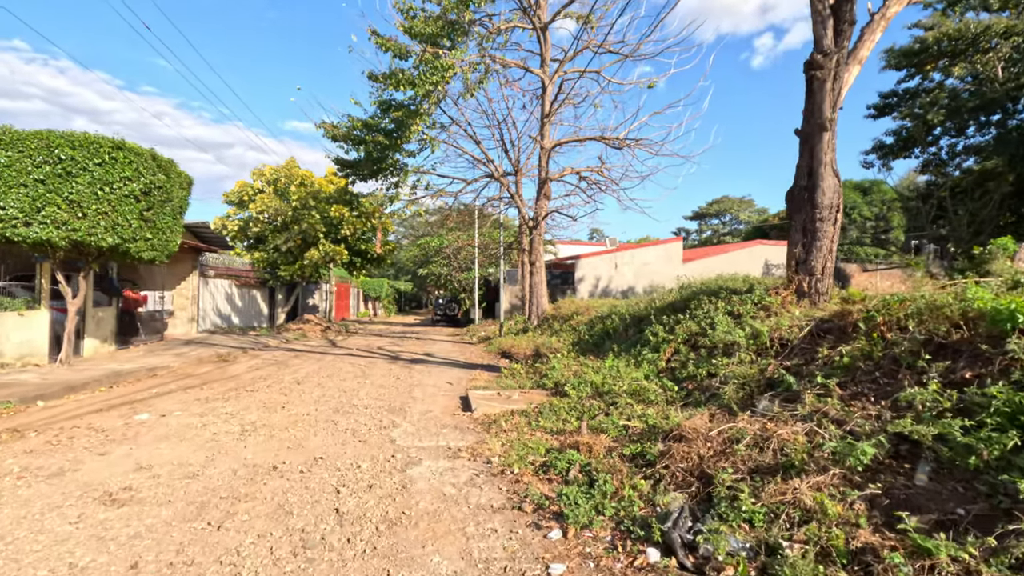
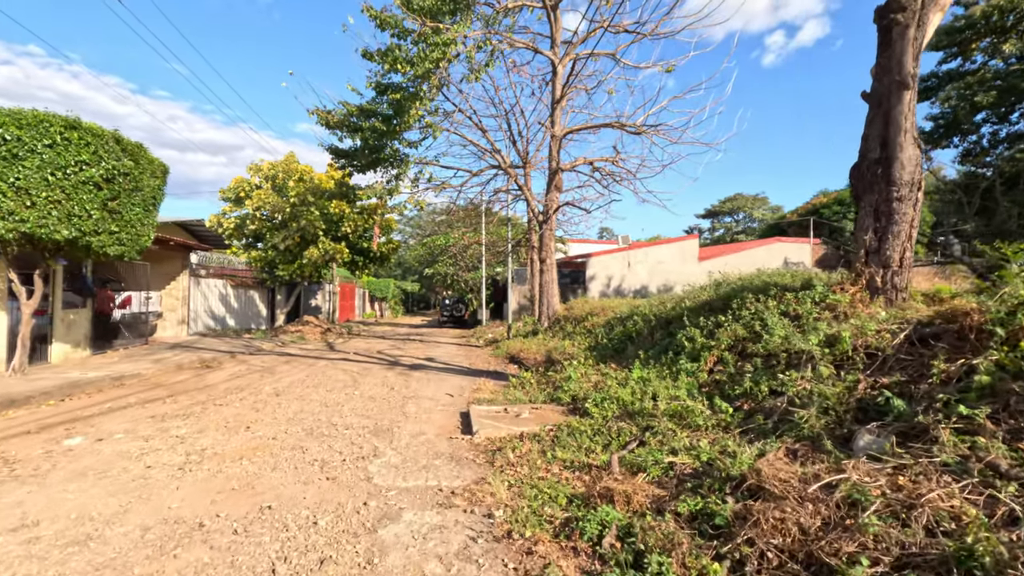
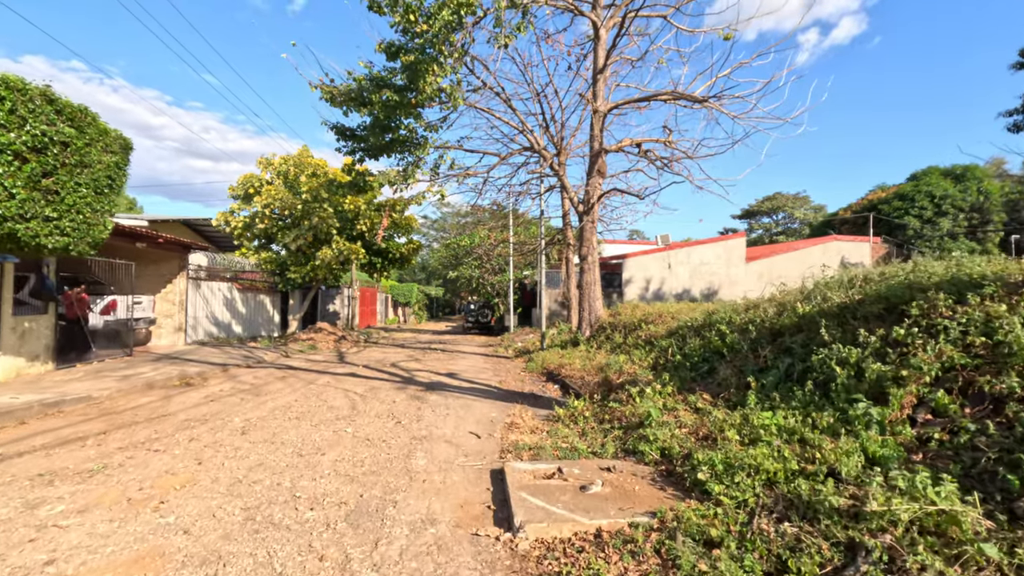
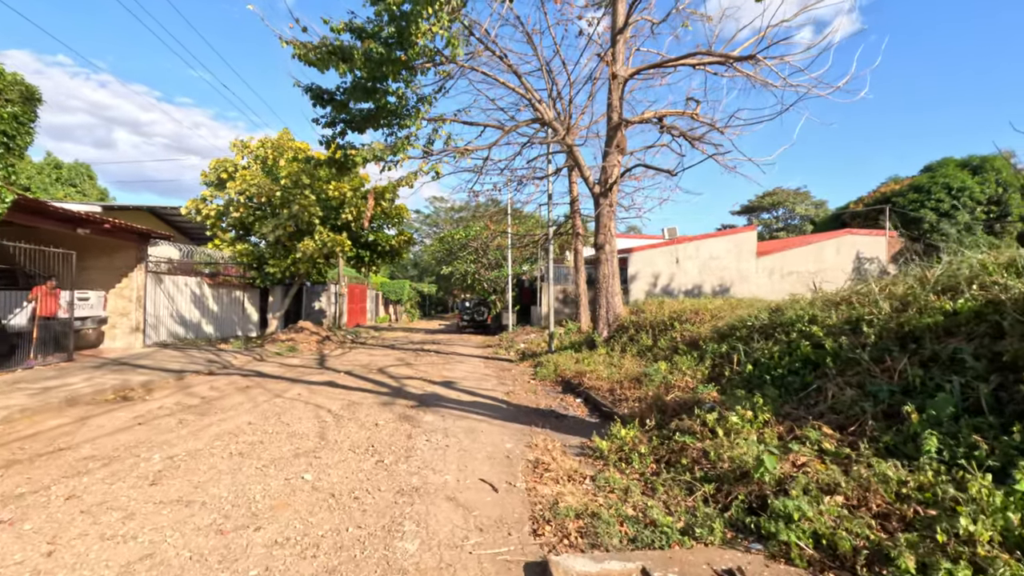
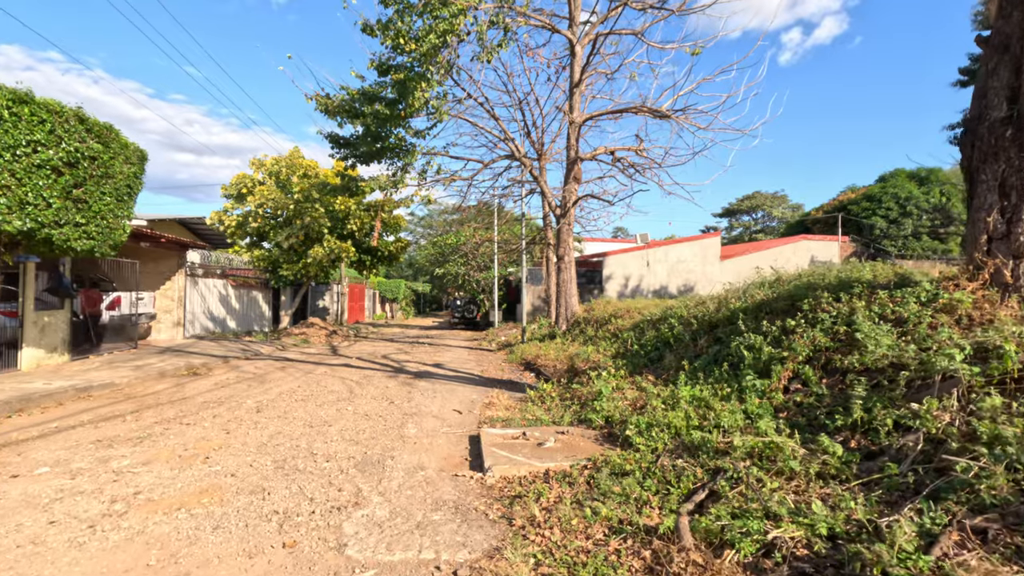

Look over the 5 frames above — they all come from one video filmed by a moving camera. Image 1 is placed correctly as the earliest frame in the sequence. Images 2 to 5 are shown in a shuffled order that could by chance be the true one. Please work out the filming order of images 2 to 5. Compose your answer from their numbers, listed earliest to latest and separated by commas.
2, 5, 3, 4
